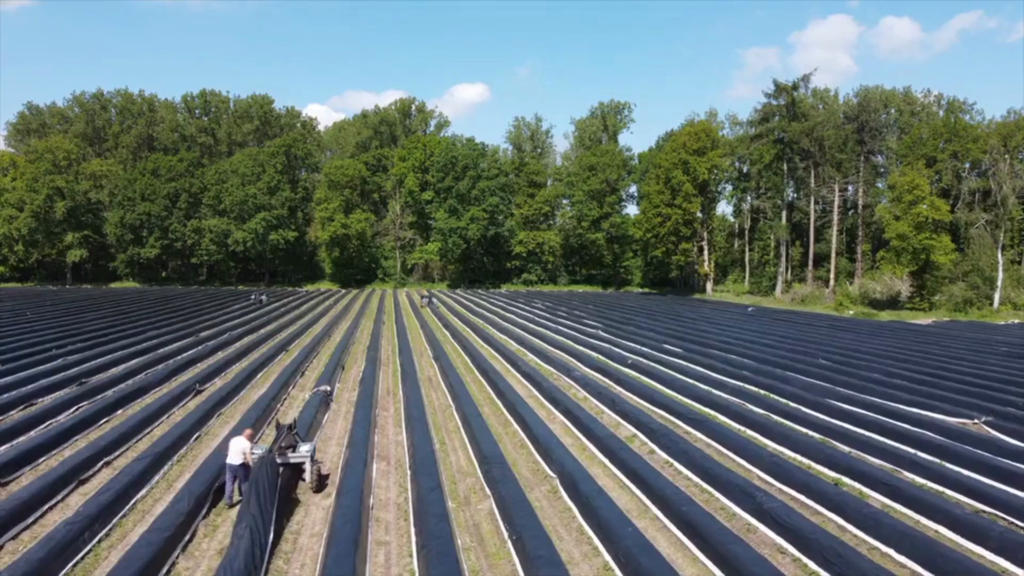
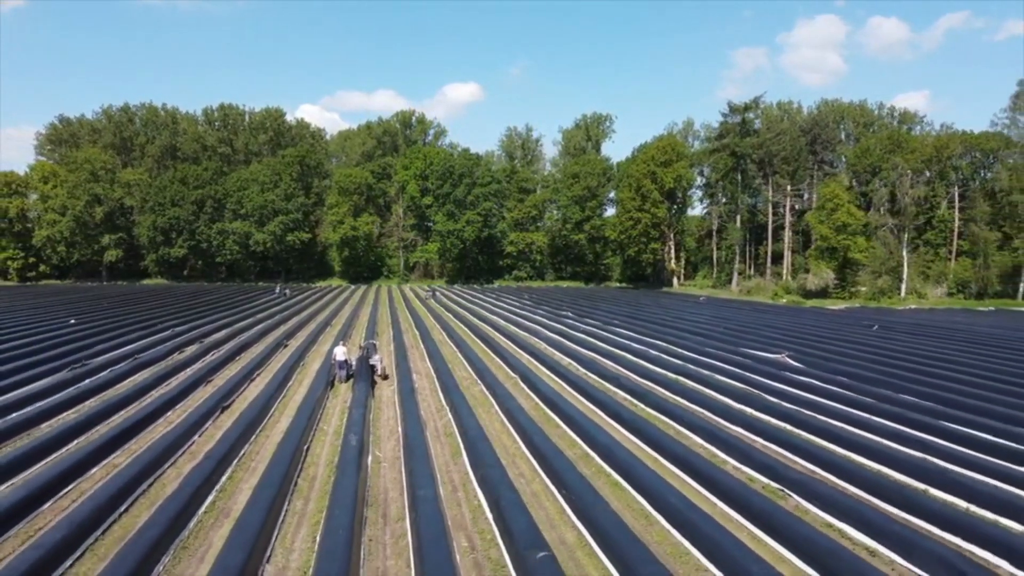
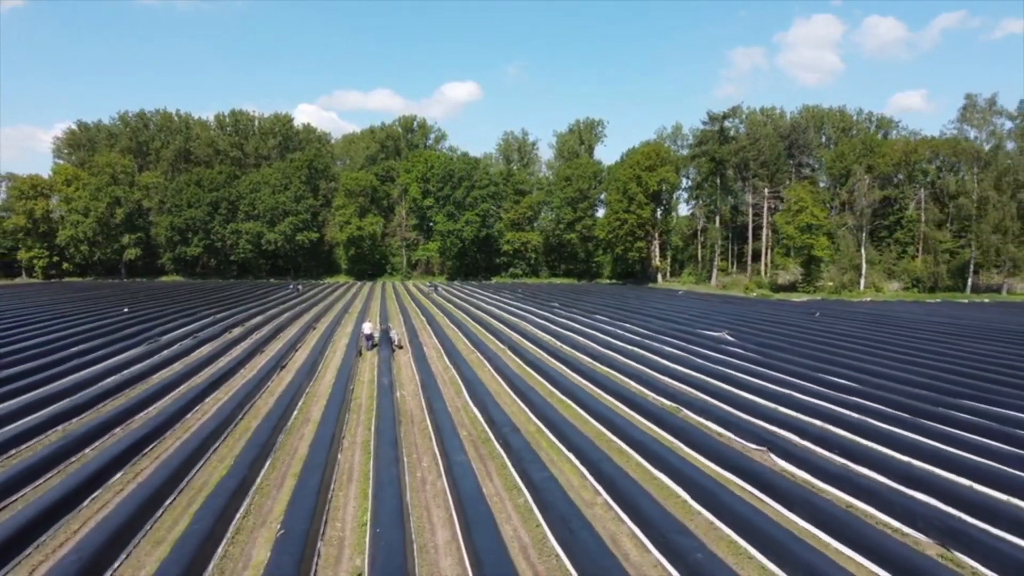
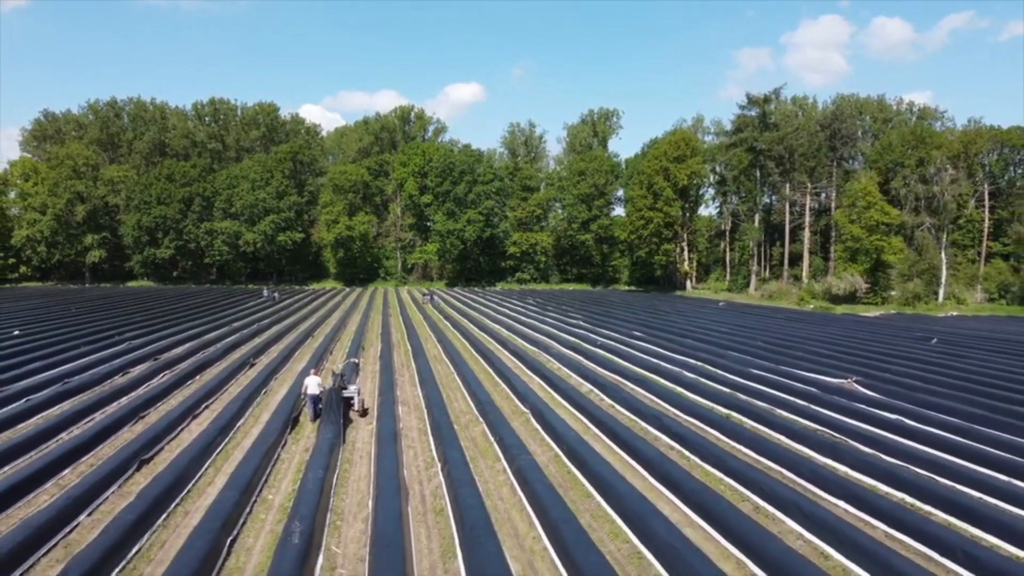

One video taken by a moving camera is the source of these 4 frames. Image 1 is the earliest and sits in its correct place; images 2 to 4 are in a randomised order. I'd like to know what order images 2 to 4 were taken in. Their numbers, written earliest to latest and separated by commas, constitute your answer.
4, 2, 3
